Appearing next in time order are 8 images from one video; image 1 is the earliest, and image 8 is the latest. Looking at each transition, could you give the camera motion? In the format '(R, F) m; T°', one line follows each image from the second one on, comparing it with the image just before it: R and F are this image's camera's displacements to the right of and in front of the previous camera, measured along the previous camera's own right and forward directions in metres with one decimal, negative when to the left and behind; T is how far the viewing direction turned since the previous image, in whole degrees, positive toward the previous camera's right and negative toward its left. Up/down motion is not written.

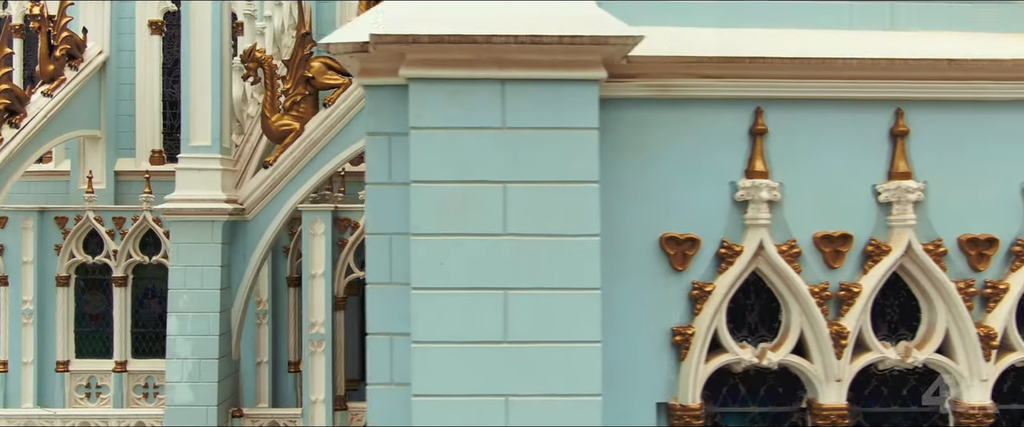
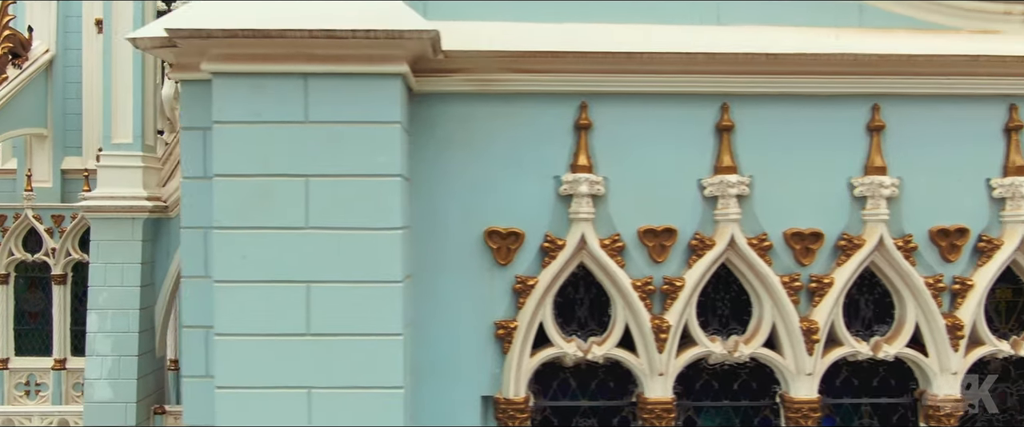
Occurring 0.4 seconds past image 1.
(+0.7, 0.0) m; 0°
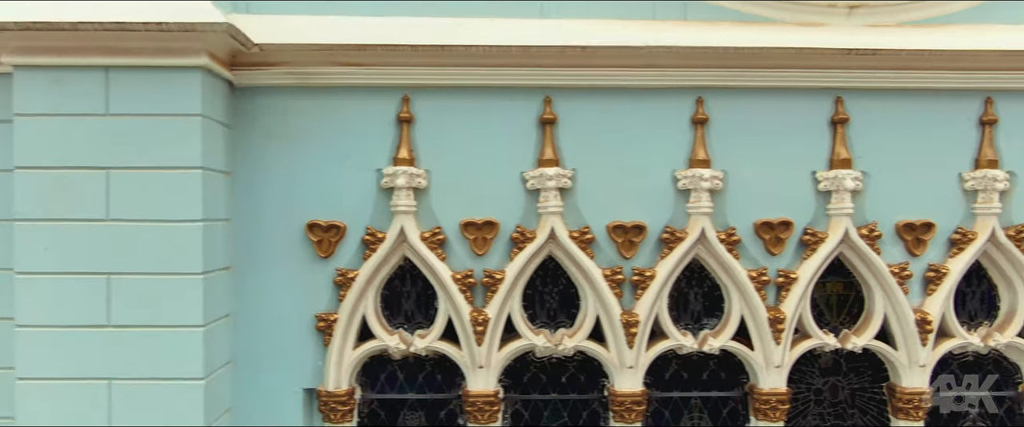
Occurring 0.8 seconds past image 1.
(+0.7, 0.0) m; 0°
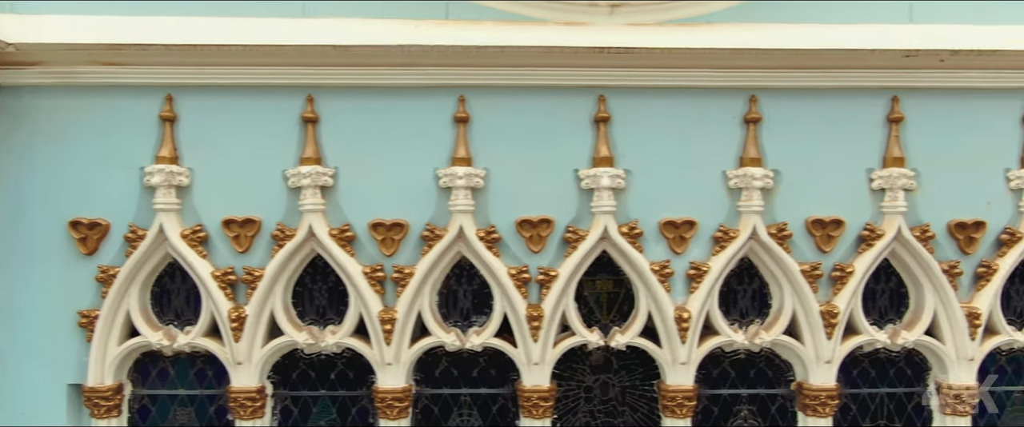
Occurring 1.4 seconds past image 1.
(+1.0, 0.0) m; -1°
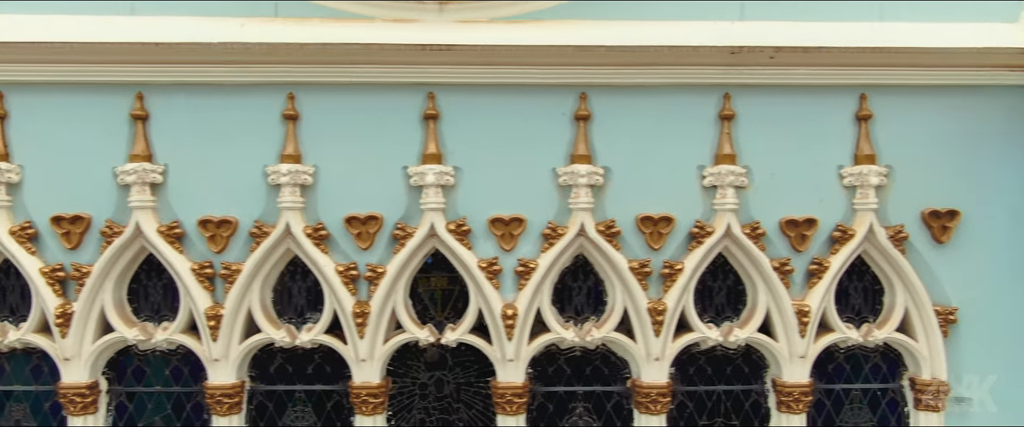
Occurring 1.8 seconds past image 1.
(+0.7, 0.0) m; 0°
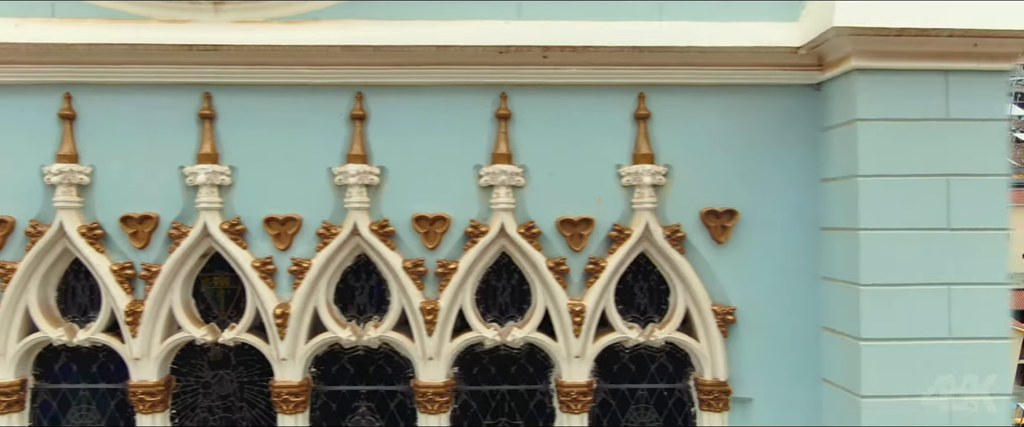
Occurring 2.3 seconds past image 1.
(+0.9, 0.0) m; -1°
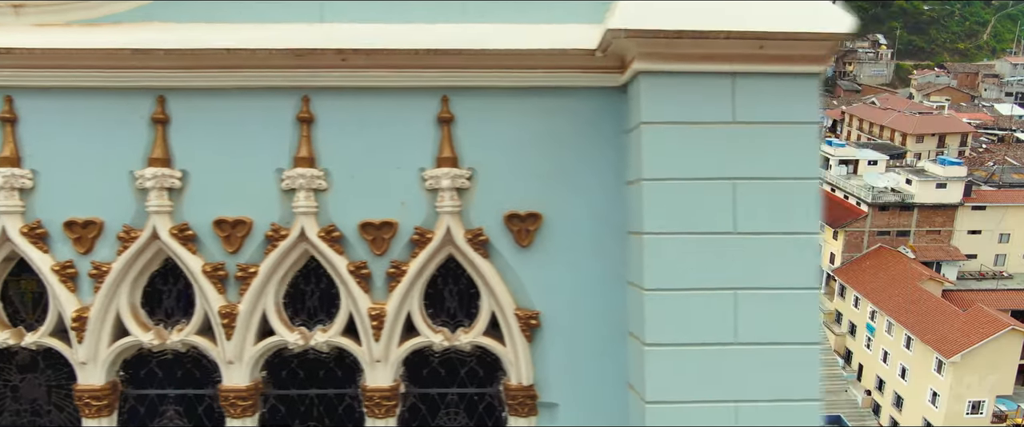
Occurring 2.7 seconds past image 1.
(+0.8, 0.0) m; 0°
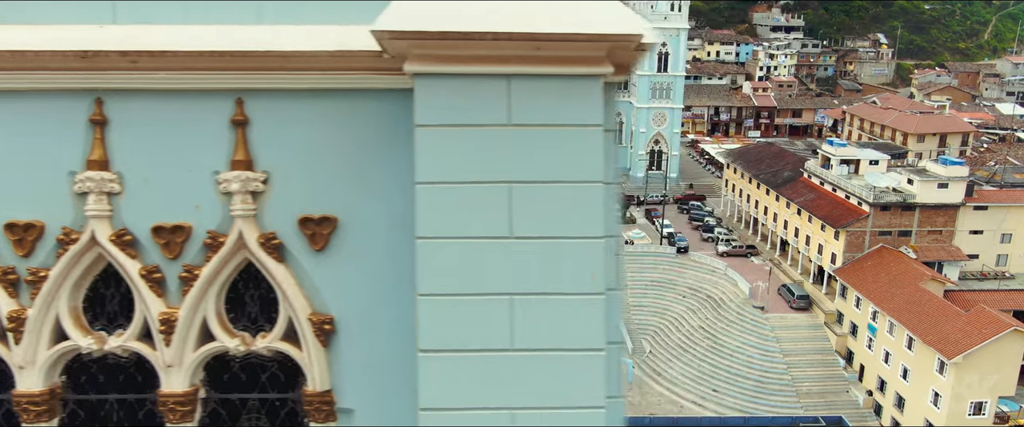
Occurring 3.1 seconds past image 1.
(+0.8, 0.0) m; 0°
